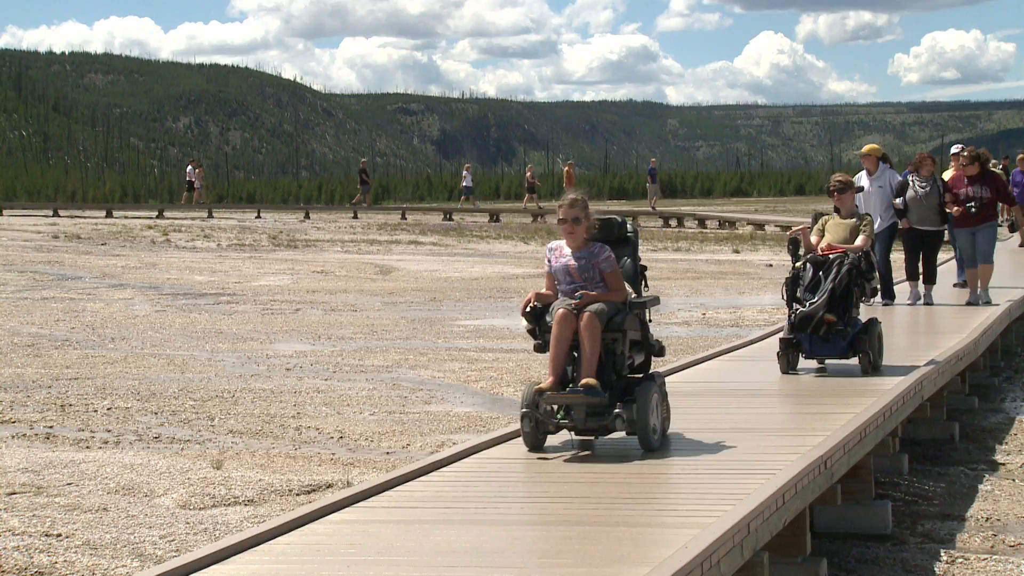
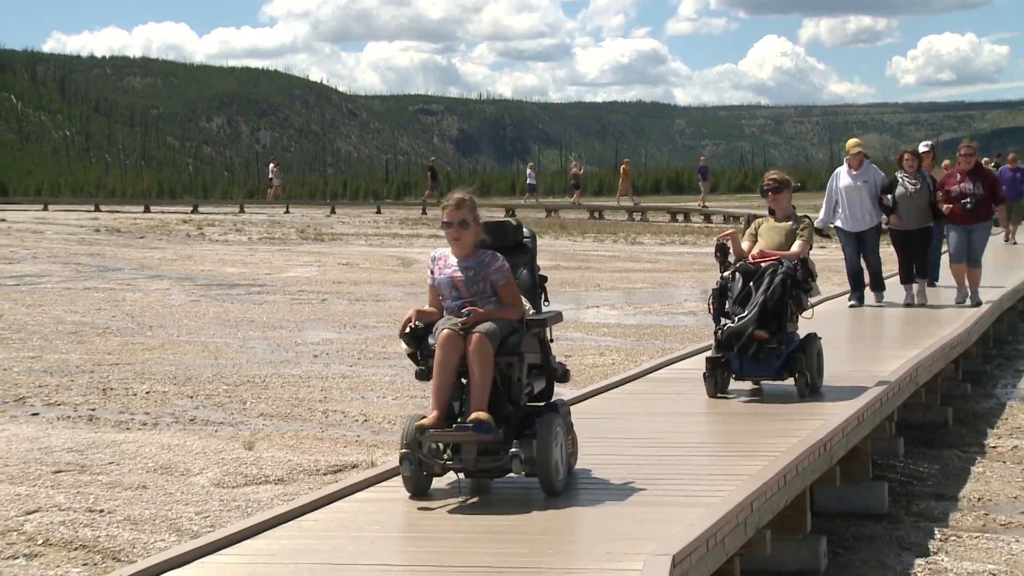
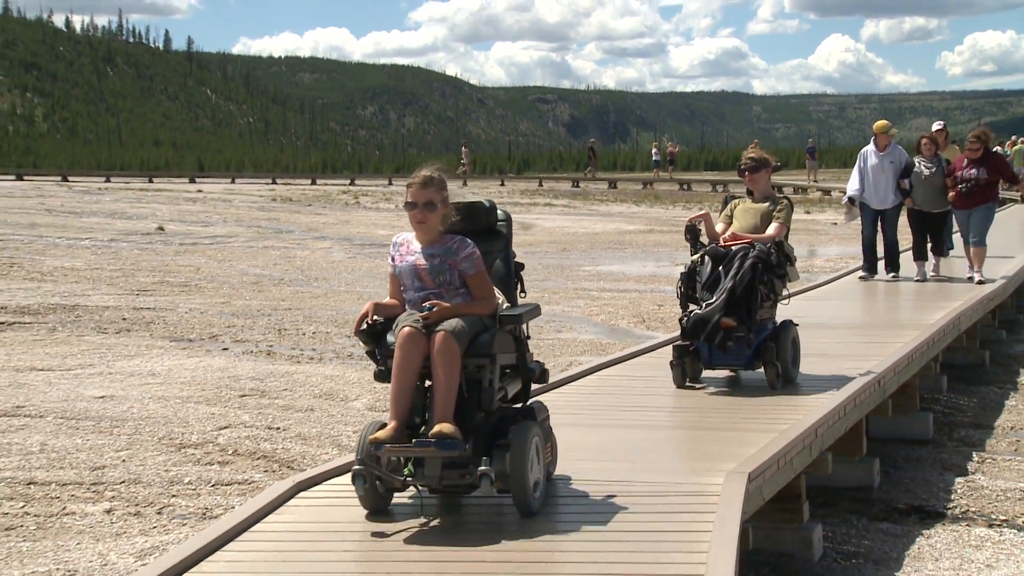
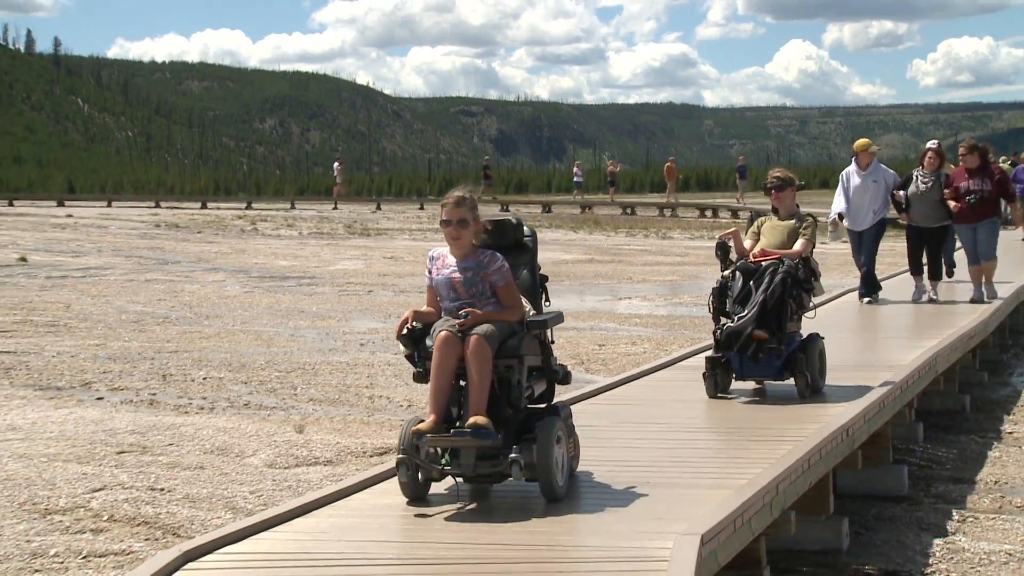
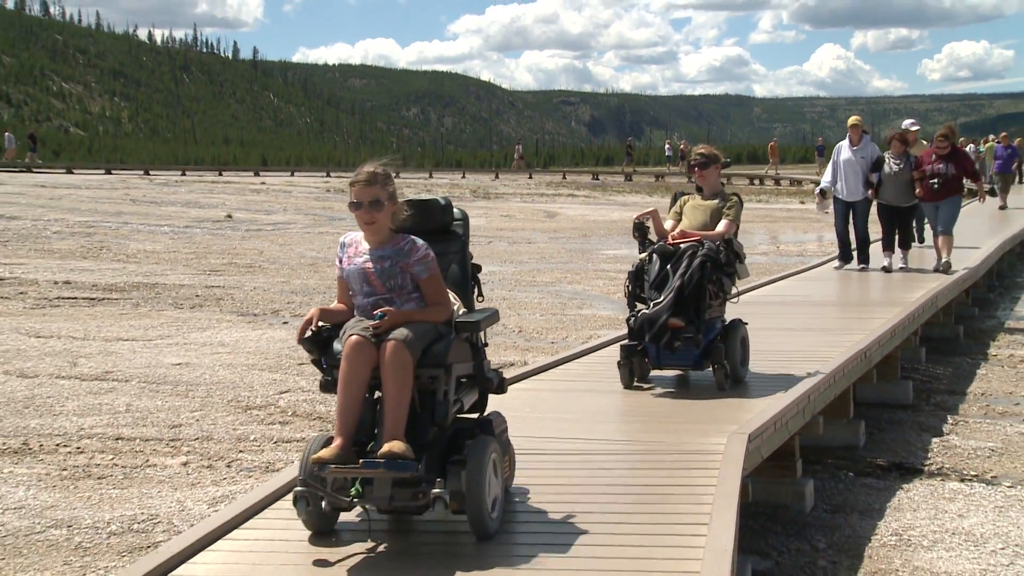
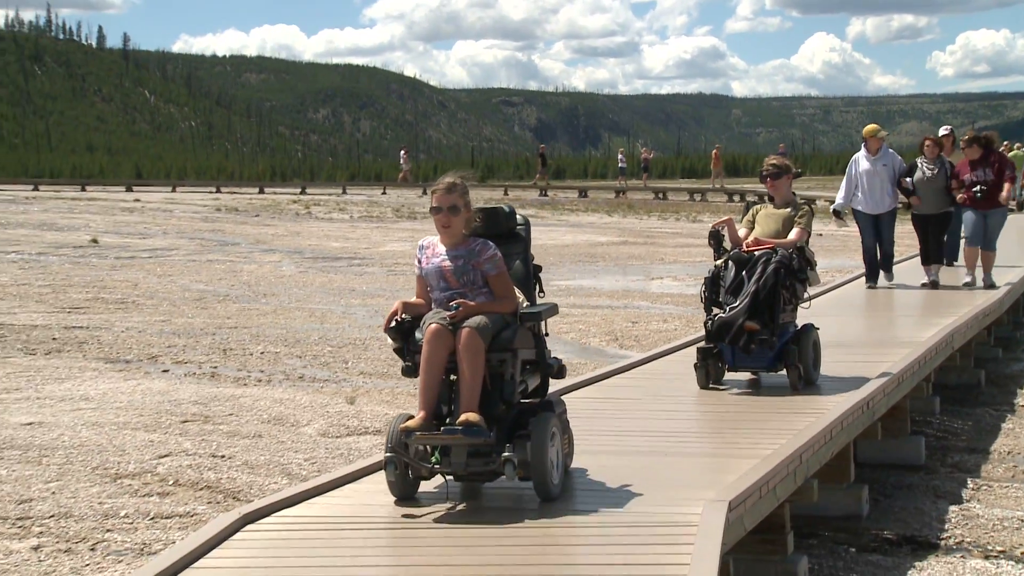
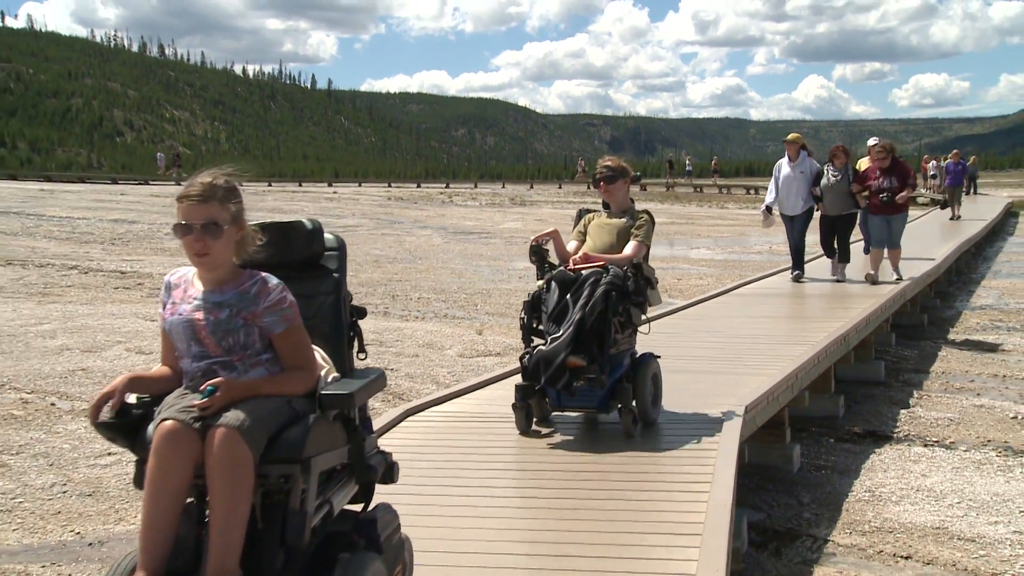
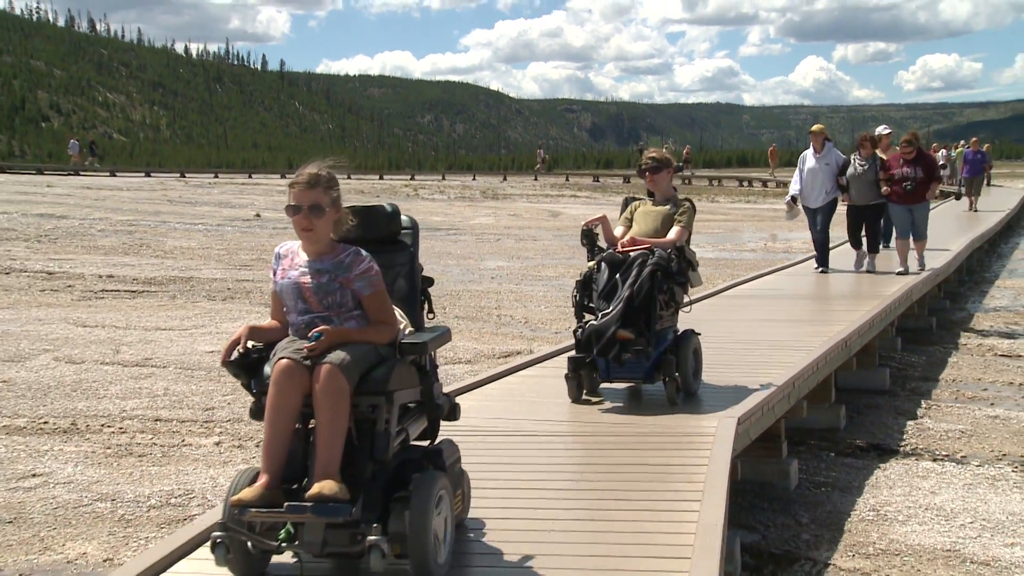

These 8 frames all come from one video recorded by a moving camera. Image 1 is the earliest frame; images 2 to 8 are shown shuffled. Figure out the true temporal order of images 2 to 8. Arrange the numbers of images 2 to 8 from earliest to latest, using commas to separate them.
2, 4, 6, 3, 5, 8, 7
